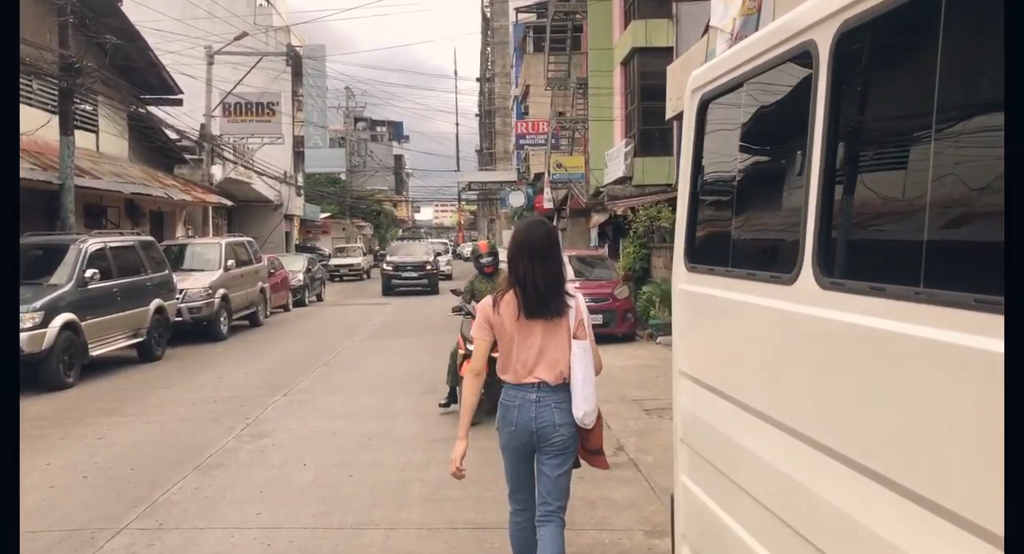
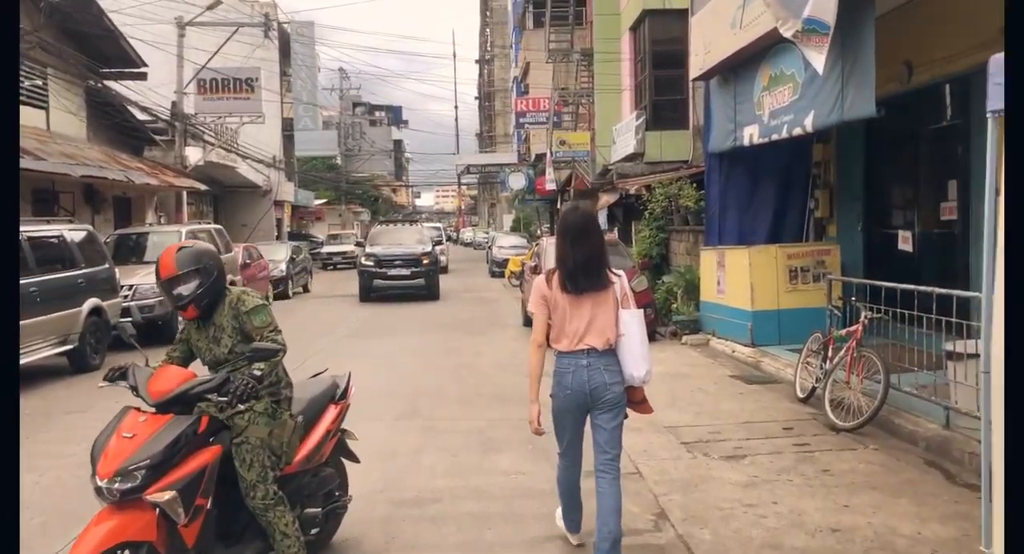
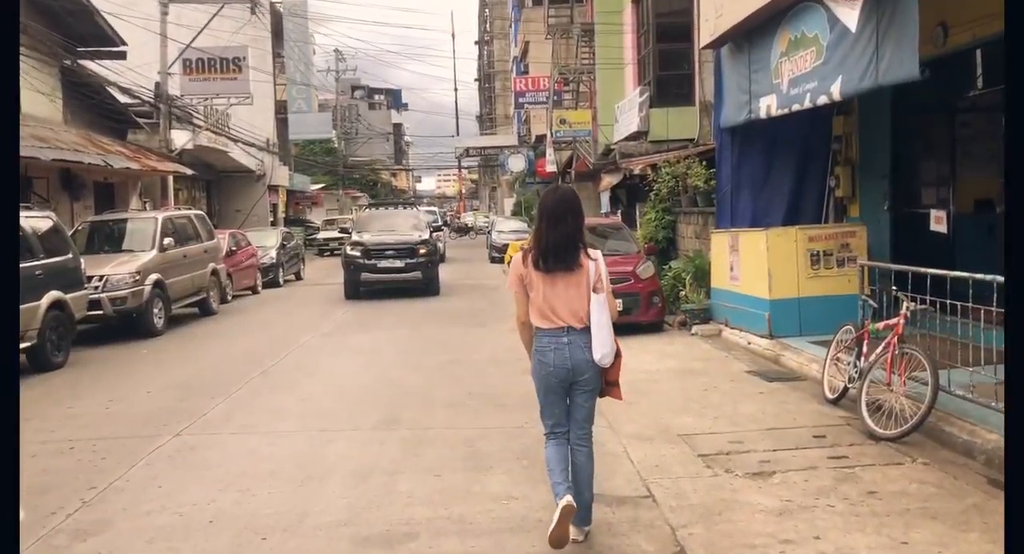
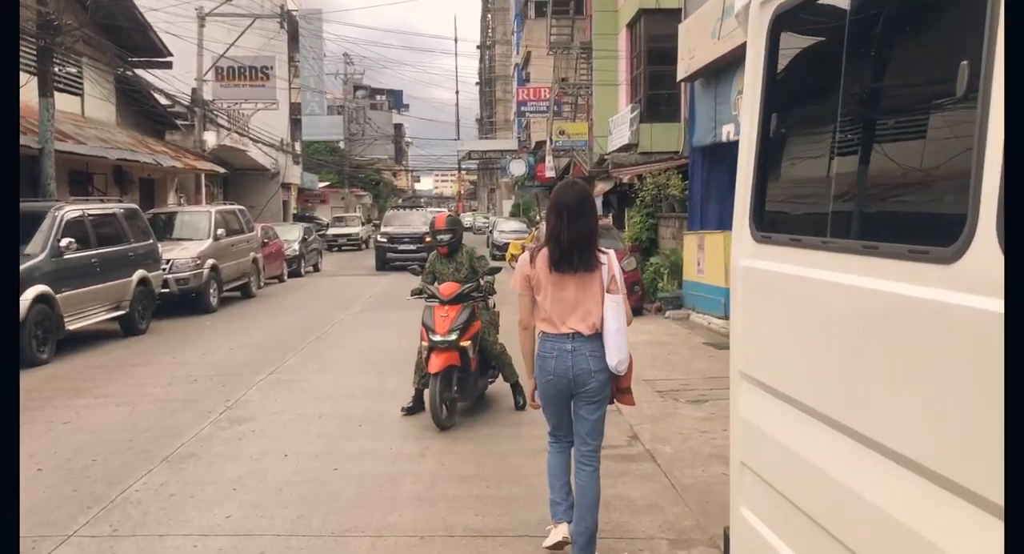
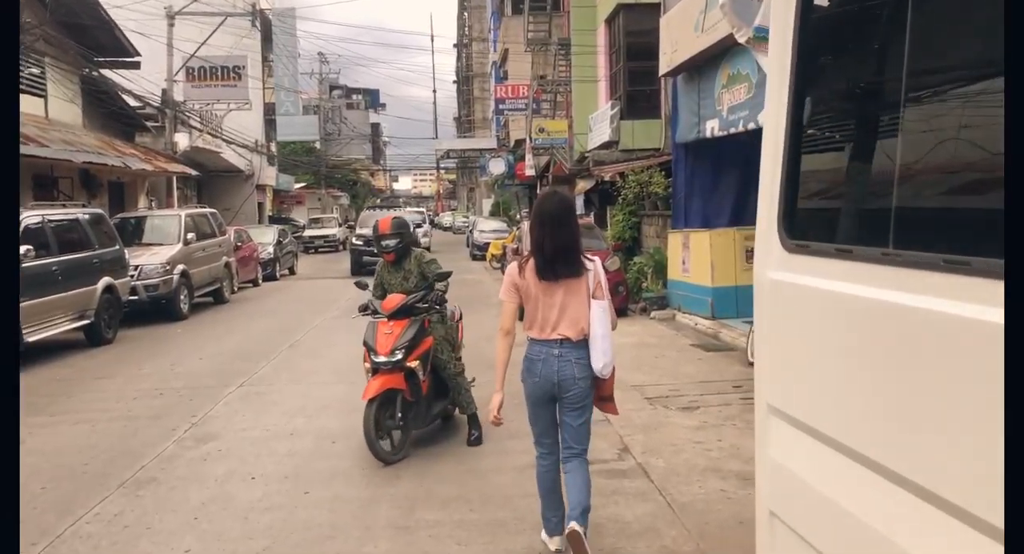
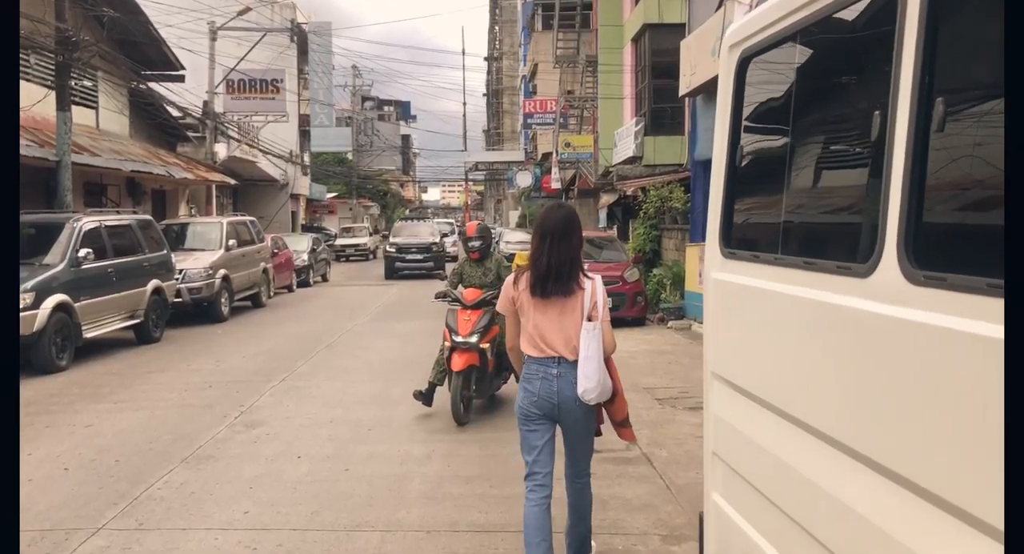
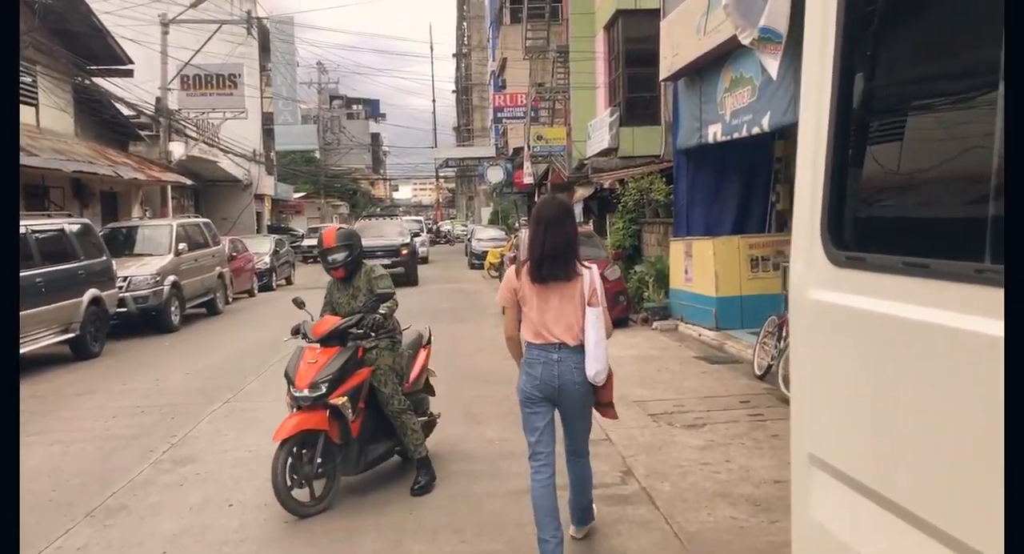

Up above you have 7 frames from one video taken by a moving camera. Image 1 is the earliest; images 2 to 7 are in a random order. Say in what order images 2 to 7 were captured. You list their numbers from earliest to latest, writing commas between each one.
6, 4, 5, 7, 2, 3
